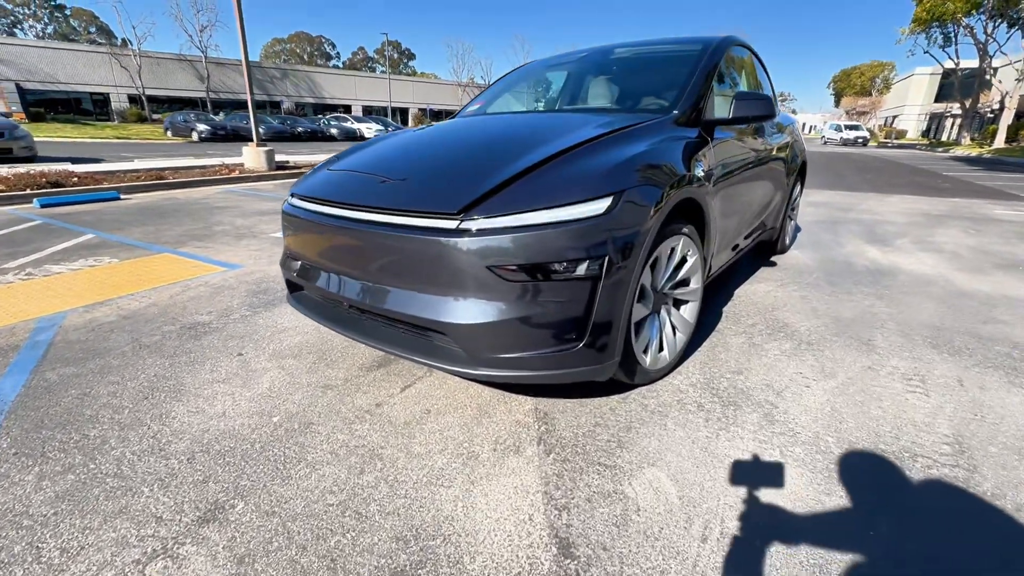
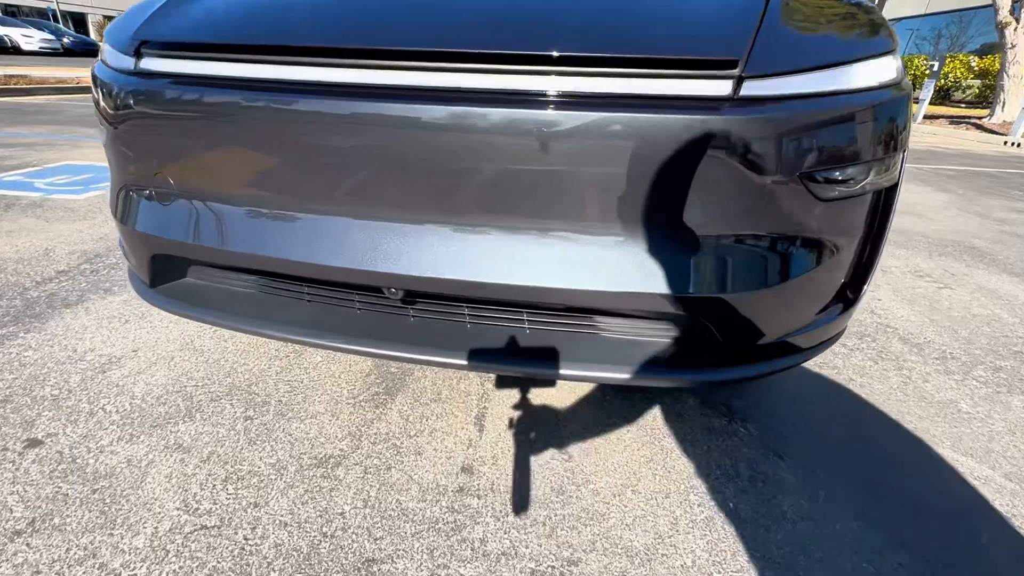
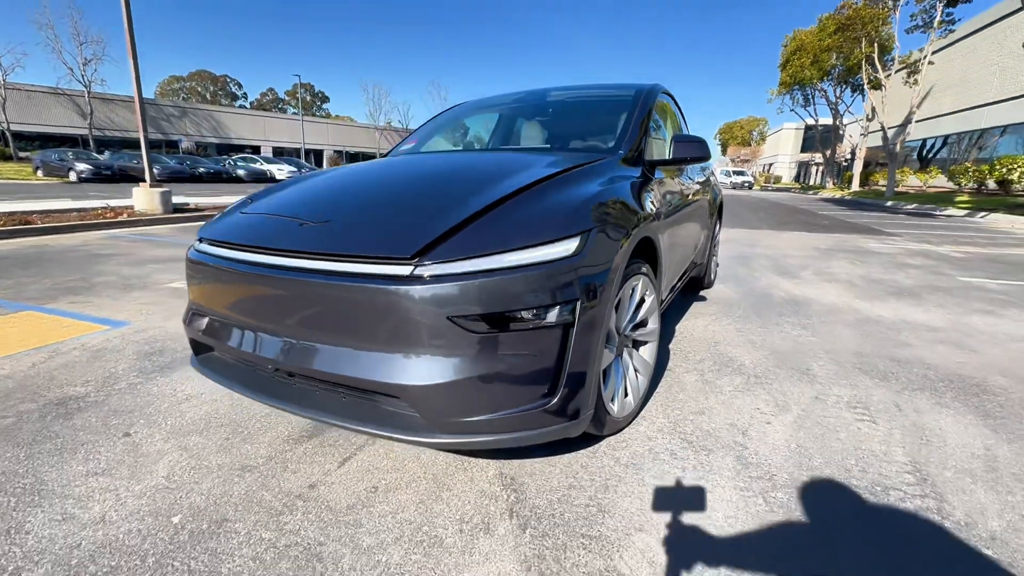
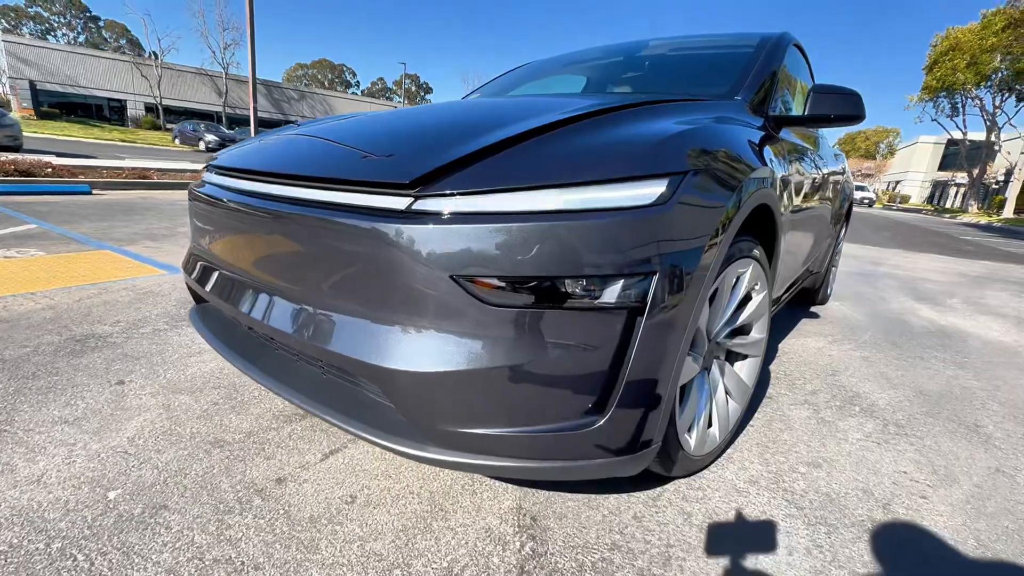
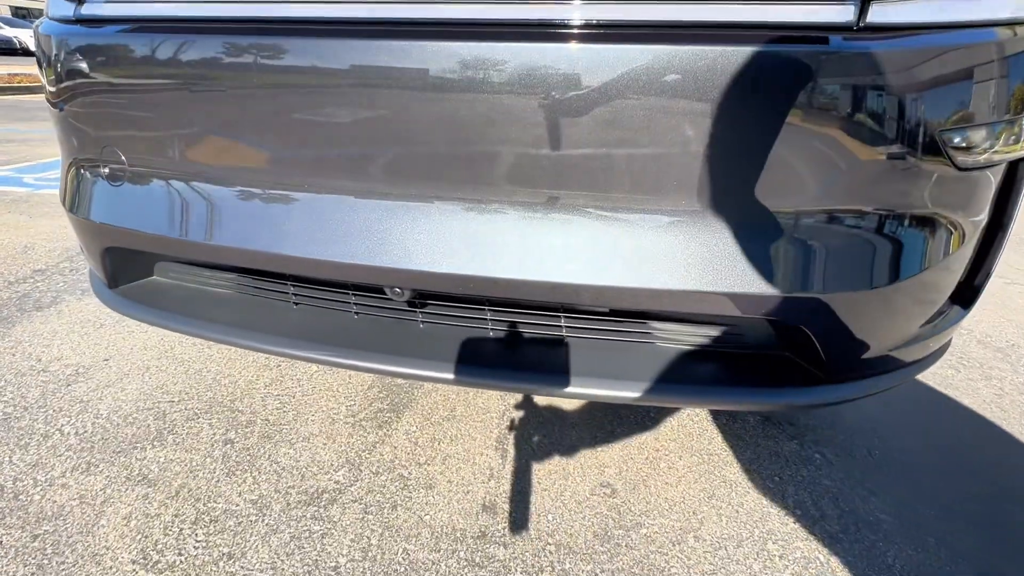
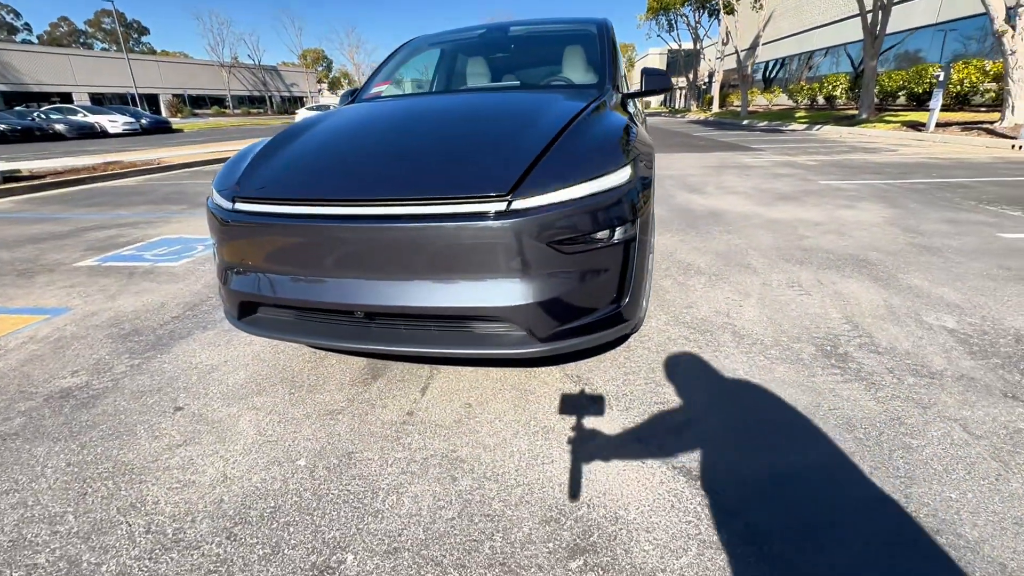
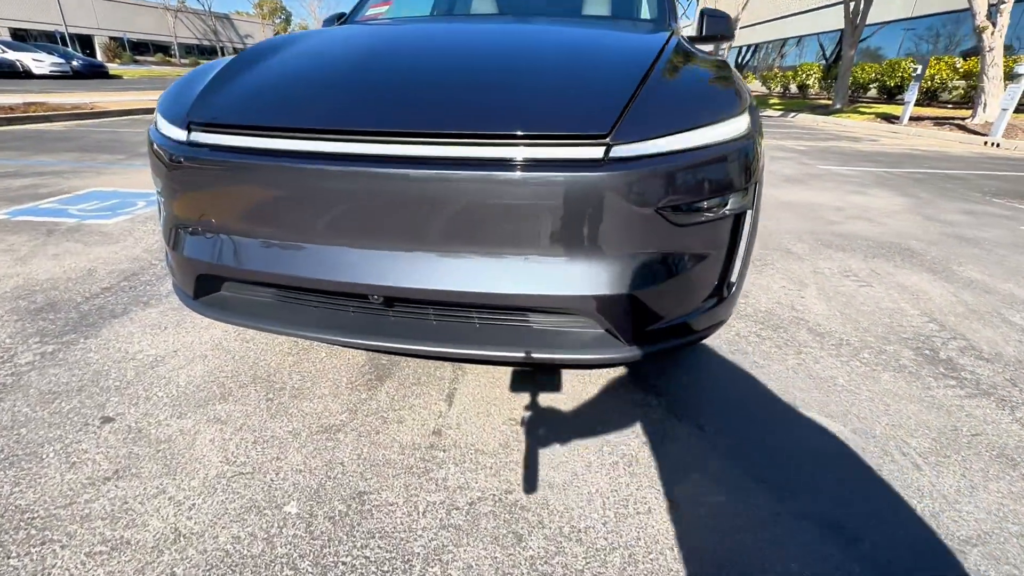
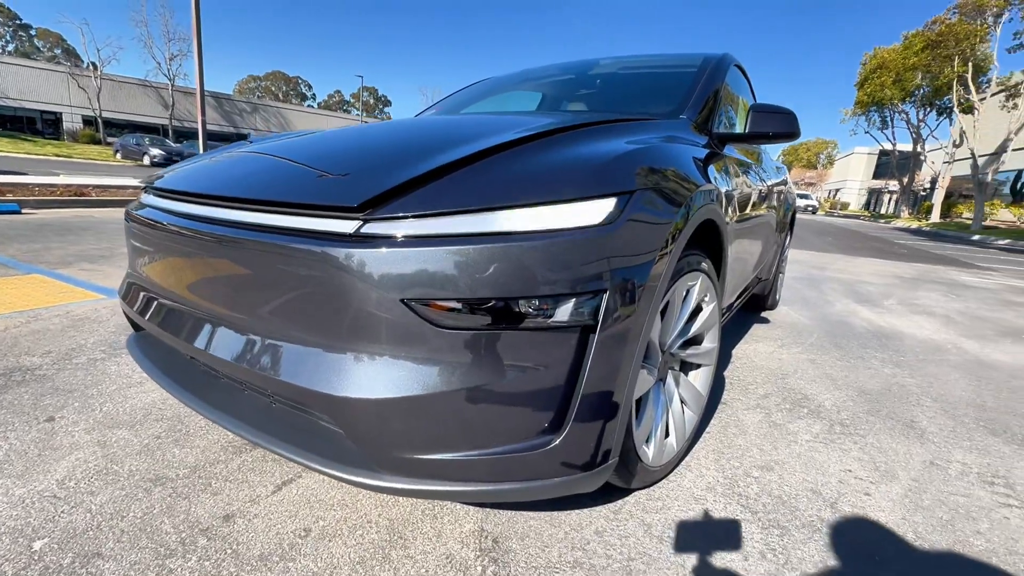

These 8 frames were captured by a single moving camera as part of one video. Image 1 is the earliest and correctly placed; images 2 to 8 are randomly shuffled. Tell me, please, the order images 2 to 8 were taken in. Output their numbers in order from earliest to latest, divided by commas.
4, 8, 3, 6, 7, 2, 5
